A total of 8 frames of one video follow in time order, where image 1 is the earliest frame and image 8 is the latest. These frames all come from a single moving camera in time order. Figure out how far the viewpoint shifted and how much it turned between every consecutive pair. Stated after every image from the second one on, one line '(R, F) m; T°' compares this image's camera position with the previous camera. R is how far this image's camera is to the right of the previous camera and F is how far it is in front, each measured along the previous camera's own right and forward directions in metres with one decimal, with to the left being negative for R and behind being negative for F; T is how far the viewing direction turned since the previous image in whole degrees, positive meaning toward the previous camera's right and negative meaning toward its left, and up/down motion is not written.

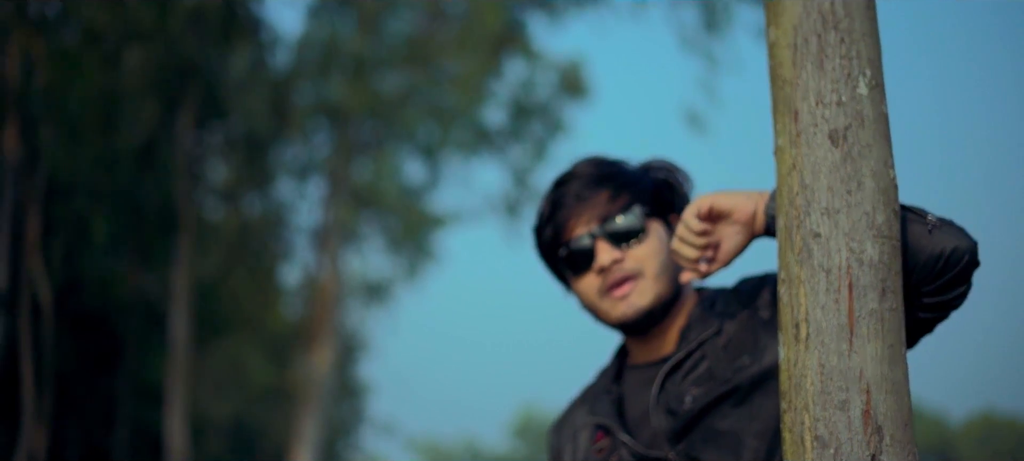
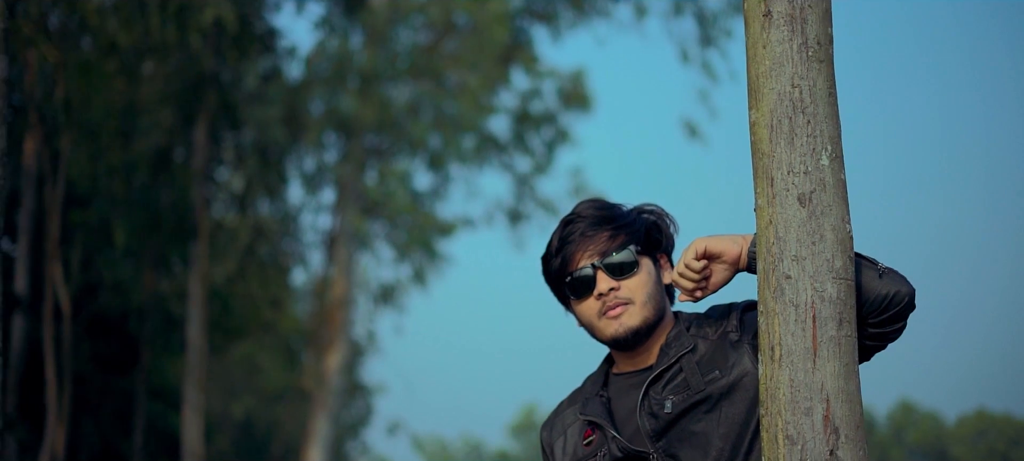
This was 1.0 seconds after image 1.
(-0.1, -0.5) m; 0°
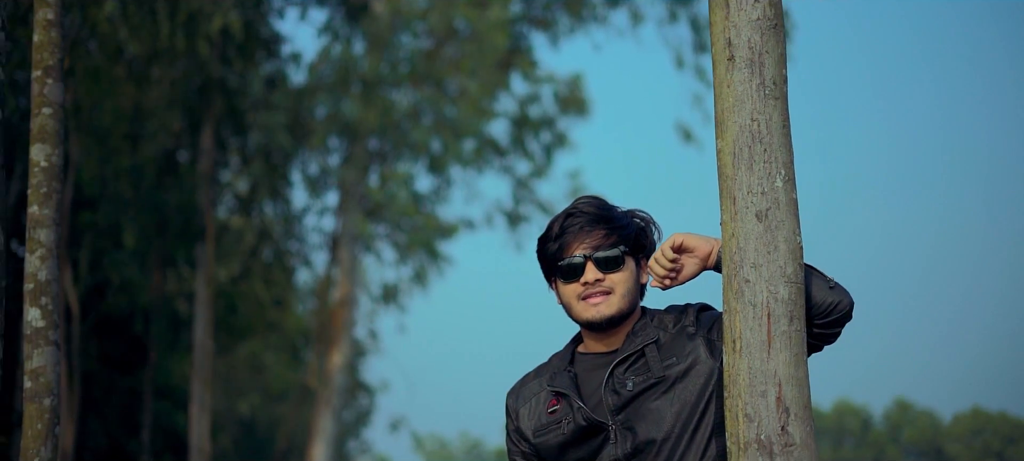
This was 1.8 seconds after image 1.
(0.0, -0.4) m; 0°
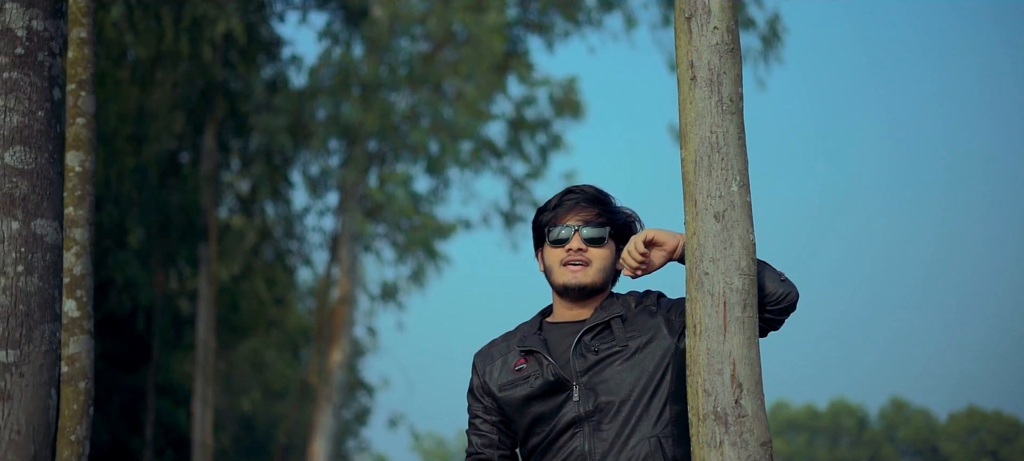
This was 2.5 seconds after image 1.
(0.0, -0.4) m; 0°
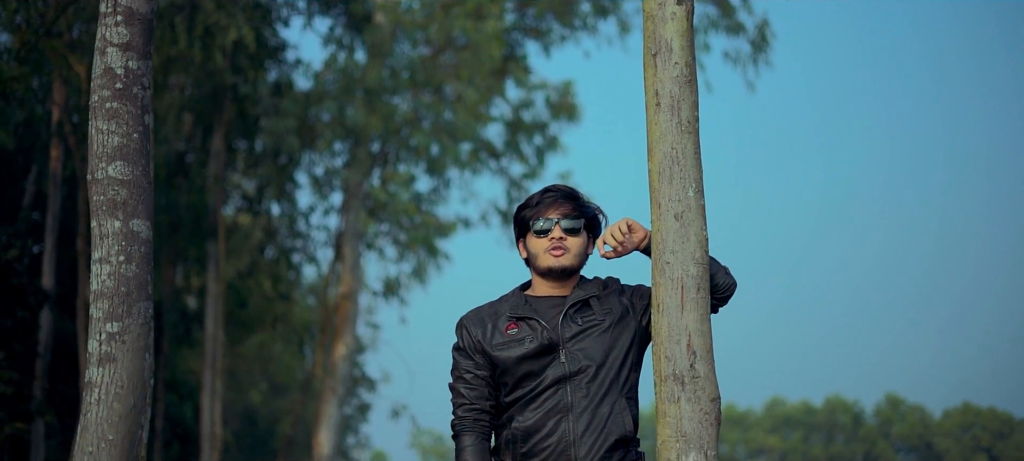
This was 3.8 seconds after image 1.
(0.0, -0.7) m; 0°
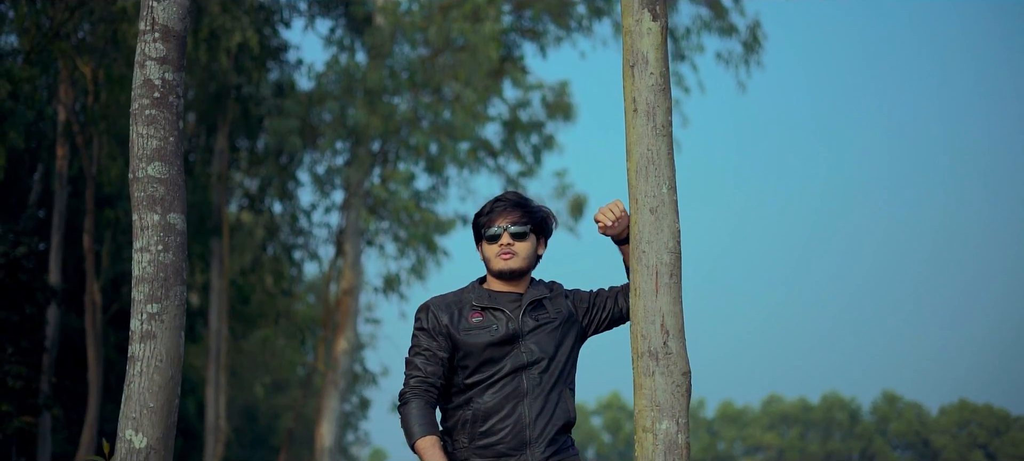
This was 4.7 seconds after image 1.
(0.0, -0.4) m; 0°
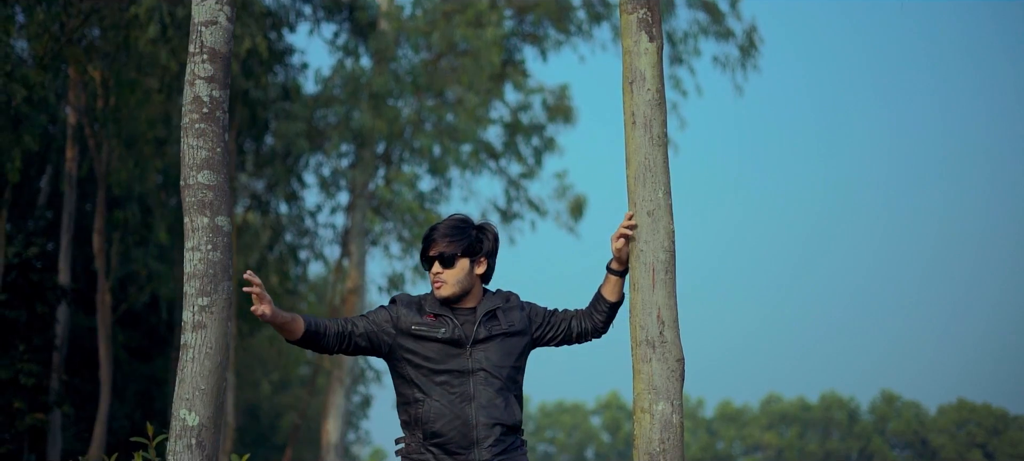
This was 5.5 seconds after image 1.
(0.0, -0.4) m; 0°
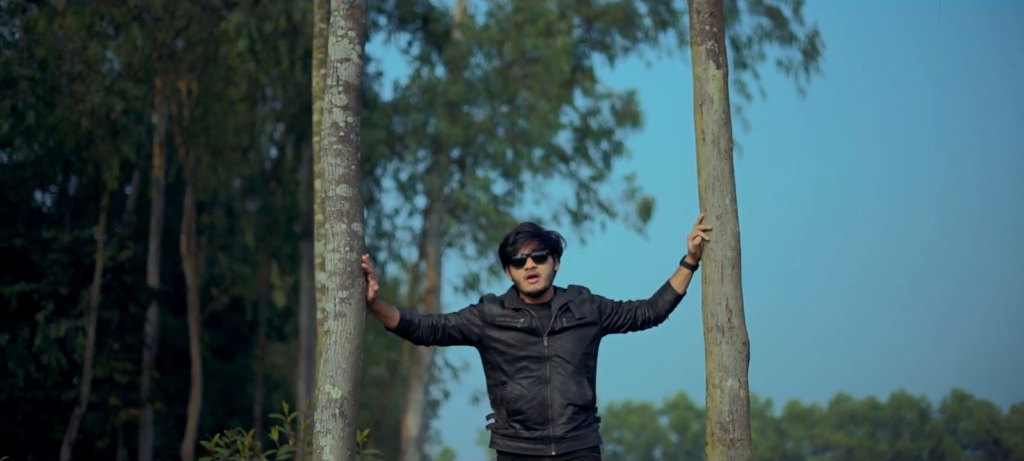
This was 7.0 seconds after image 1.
(-0.1, -0.8) m; -3°
